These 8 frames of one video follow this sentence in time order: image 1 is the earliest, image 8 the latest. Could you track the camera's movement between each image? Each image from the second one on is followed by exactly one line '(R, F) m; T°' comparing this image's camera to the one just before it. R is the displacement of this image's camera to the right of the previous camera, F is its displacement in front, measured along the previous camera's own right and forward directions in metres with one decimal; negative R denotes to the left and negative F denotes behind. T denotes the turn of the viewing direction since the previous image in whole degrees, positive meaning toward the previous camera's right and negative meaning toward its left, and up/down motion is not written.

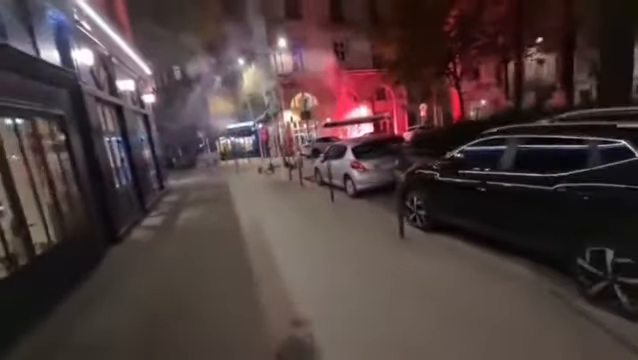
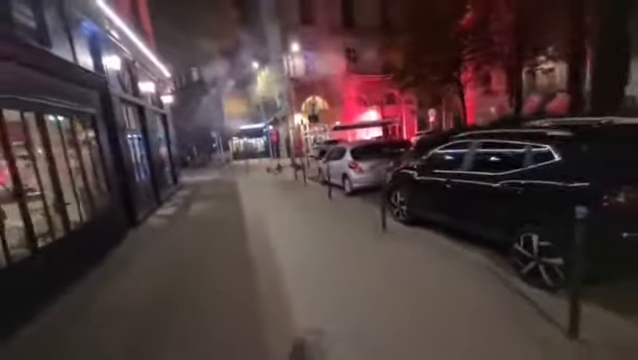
(+0.5, -1.0) m; -2°
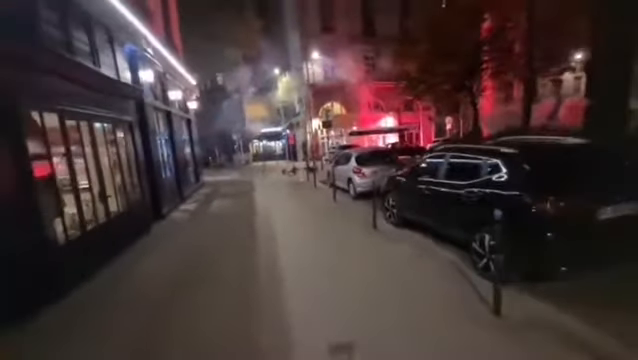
(+0.6, -1.2) m; -4°
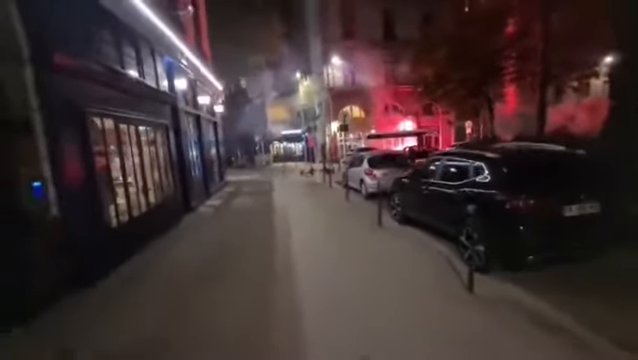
(+0.3, -1.1) m; -4°
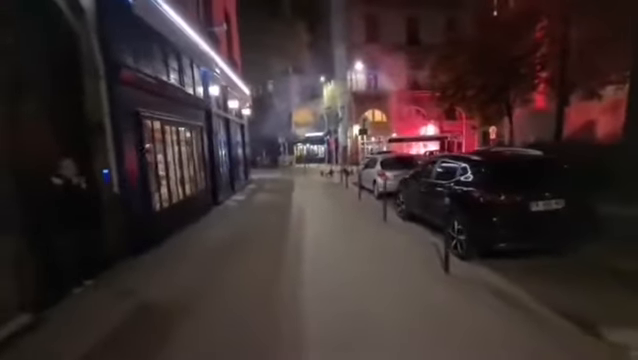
(+0.5, -1.3) m; -4°
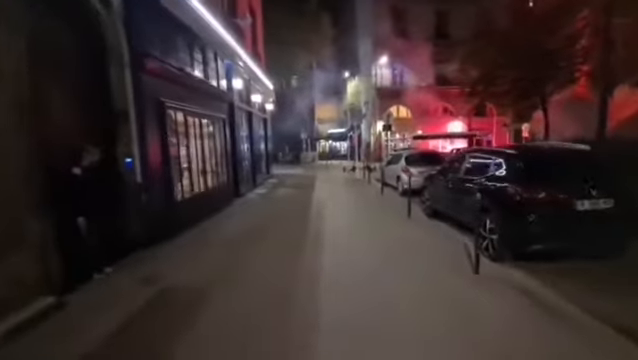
(0.0, +0.3) m; -4°
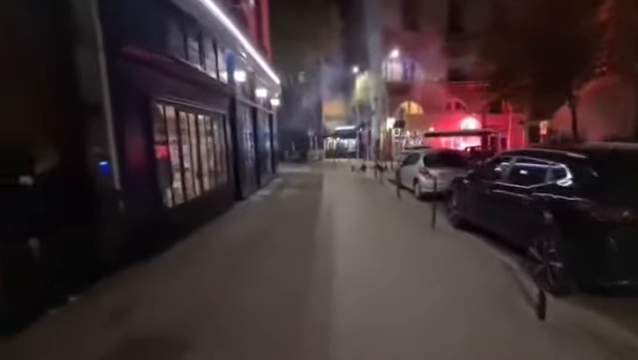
(-0.2, +1.4) m; -1°
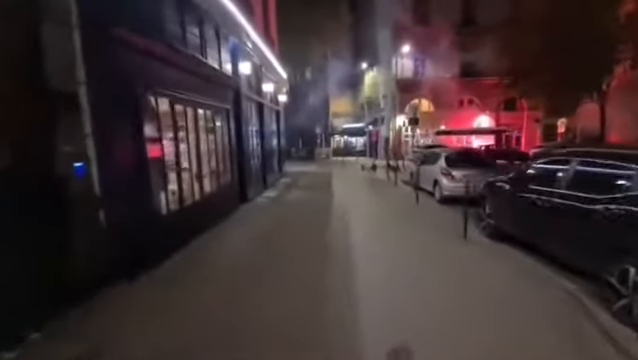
(-0.3, +1.2) m; -1°
